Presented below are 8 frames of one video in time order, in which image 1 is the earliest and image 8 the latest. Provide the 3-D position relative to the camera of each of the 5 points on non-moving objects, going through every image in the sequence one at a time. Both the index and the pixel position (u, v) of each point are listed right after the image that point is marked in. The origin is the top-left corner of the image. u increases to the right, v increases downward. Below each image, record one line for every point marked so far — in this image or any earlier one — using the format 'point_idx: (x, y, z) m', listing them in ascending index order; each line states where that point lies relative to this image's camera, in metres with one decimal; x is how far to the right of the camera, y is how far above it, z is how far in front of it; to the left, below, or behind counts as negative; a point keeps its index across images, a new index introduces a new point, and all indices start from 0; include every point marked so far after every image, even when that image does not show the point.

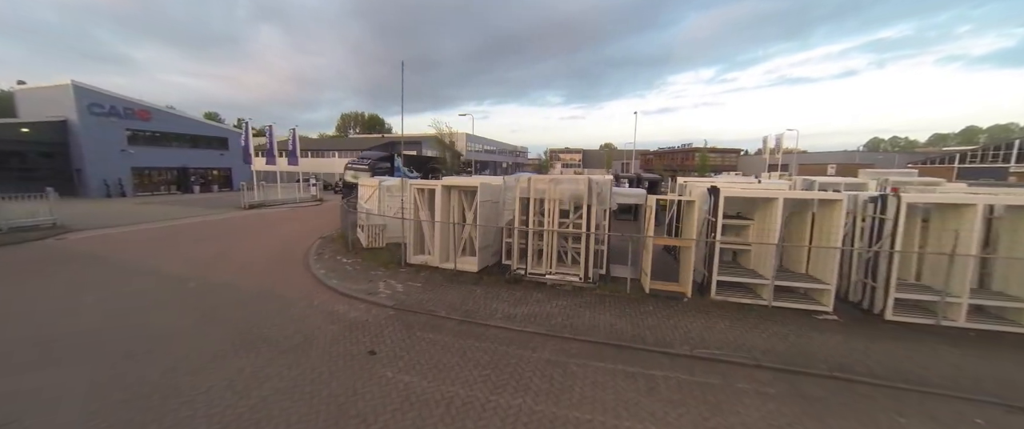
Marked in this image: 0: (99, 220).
0: (-16.1, -0.2, +13.1) m
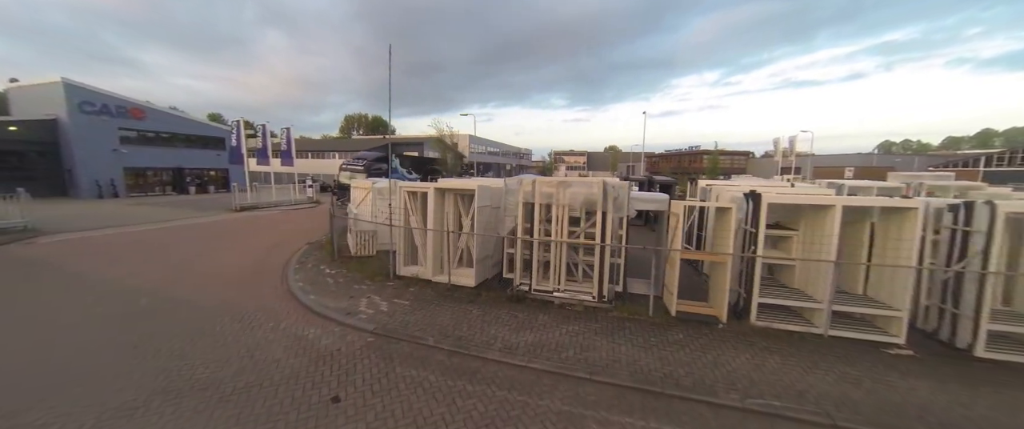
0: (-15.9, -0.3, +12.4) m
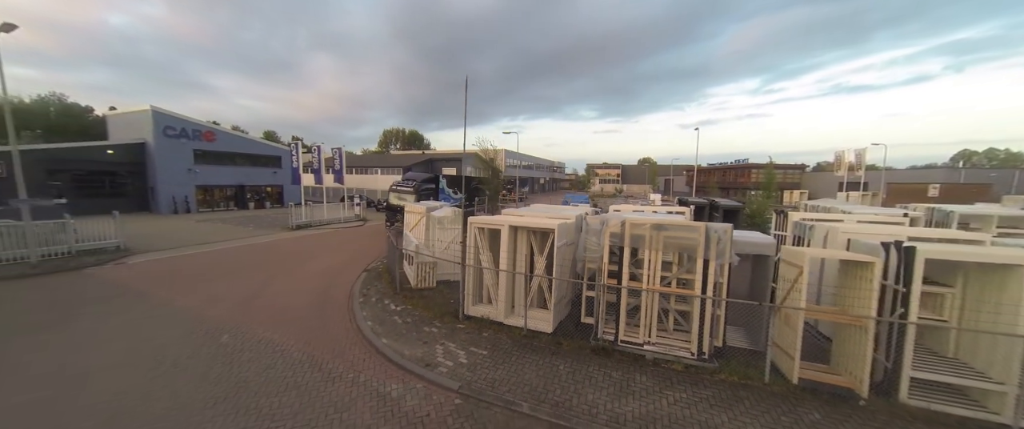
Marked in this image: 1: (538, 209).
0: (-13.9, -1.1, +13.3) m
1: (+0.7, +0.2, +8.4) m
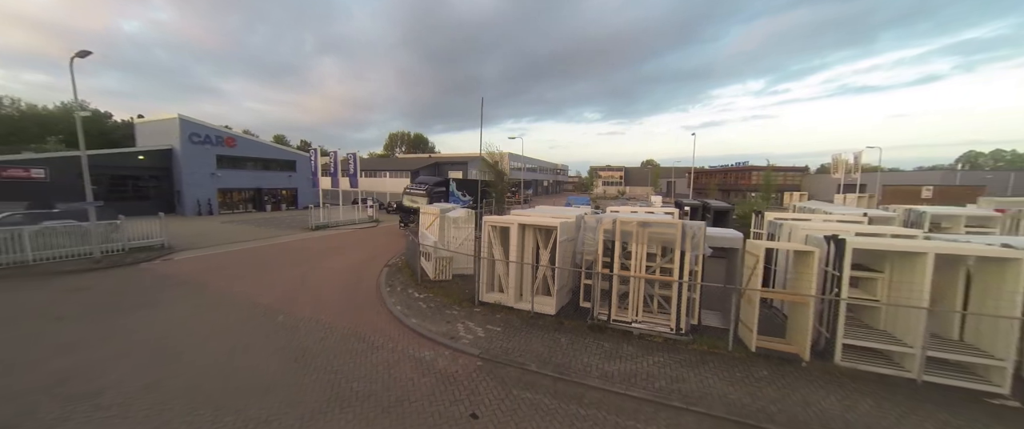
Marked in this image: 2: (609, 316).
0: (-13.6, -1.2, +14.5) m
1: (+0.9, +0.1, +9.5) m
2: (+1.9, -2.0, +6.7) m
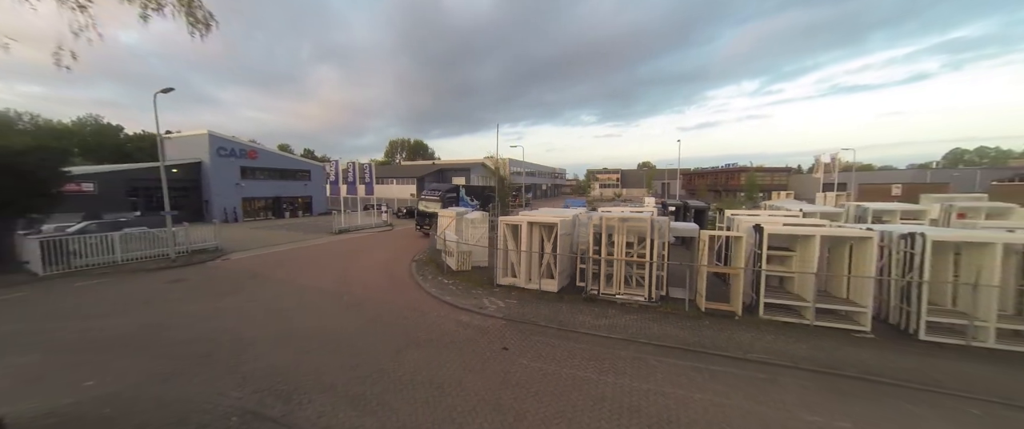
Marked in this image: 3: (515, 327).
0: (-13.4, -1.5, +16.5) m
1: (+1.2, +0.1, +11.6) m
2: (+2.3, -2.0, +8.7) m
3: (+0.1, -2.4, +7.2) m
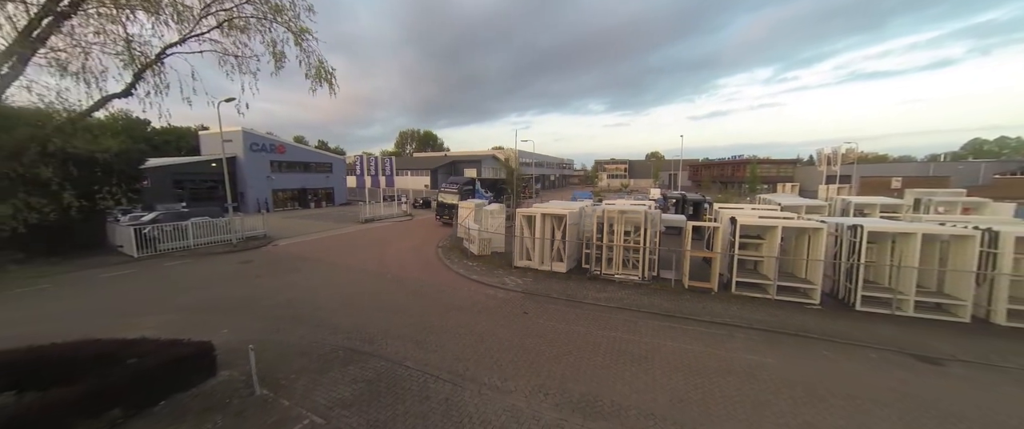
0: (-12.7, -1.0, +18.5) m
1: (+1.7, +0.4, +13.2) m
2: (+2.8, -1.8, +10.4) m
3: (+0.5, -2.3, +8.9) m
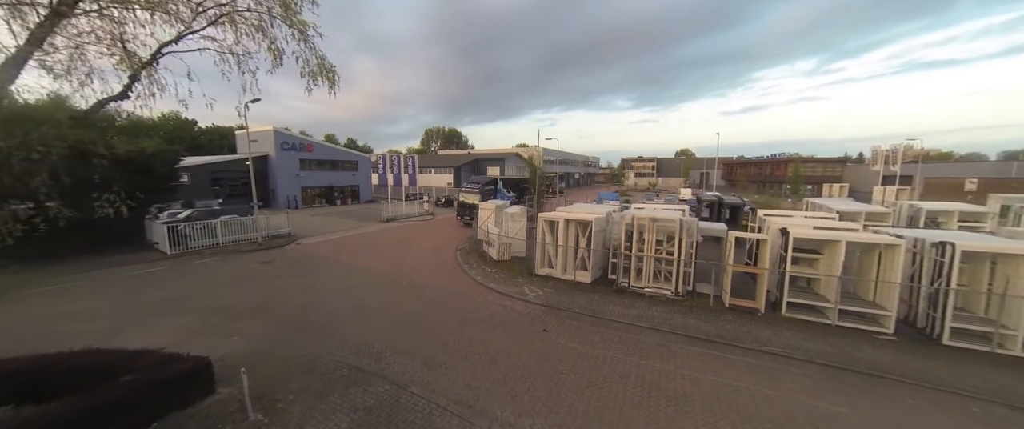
0: (-11.5, -0.9, +18.7) m
1: (+2.6, +0.3, +12.4) m
2: (+3.4, -2.0, +9.6) m
3: (+1.0, -2.4, +8.2) m
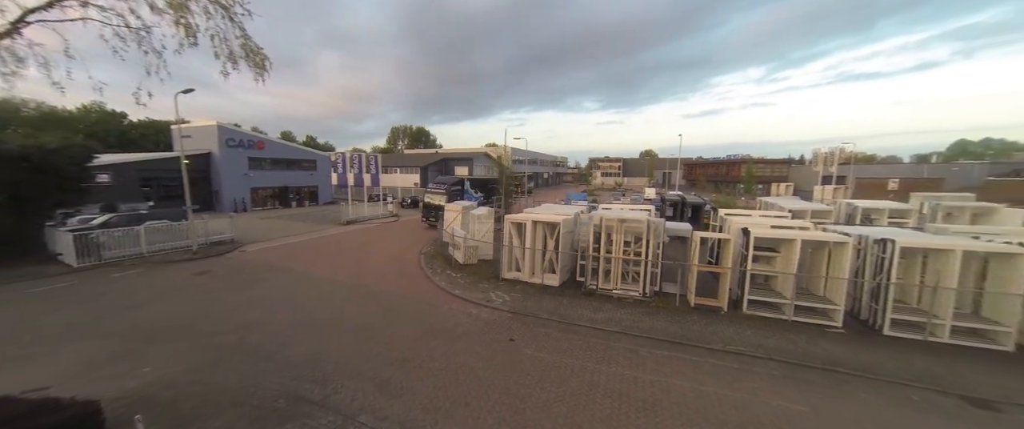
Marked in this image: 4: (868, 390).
0: (-13.2, -1.1, +17.2) m
1: (+1.3, +0.2, +12.2) m
2: (+2.4, -2.0, +9.4) m
3: (+0.2, -2.5, +7.9) m
4: (+5.7, -2.8, +5.3) m
